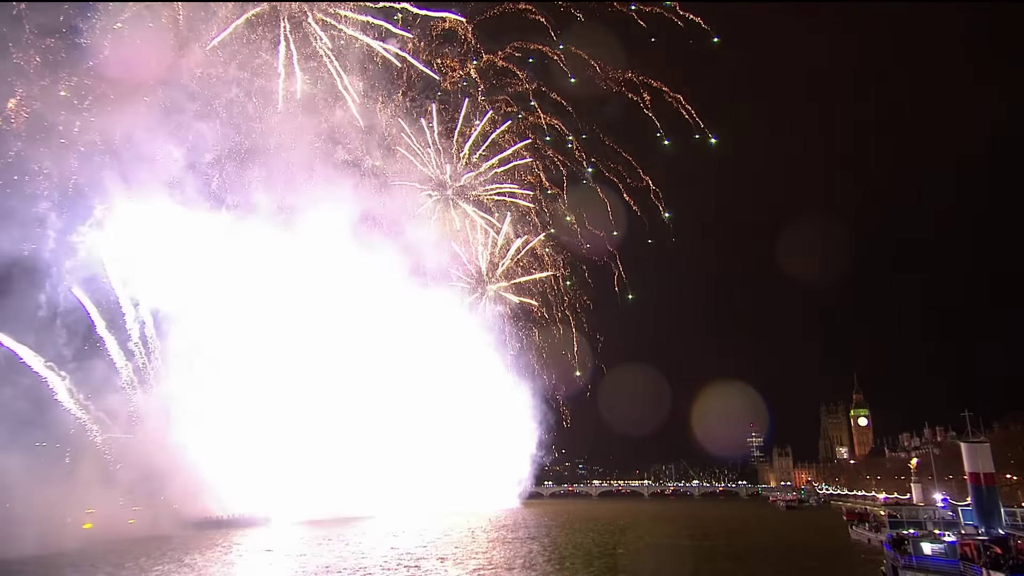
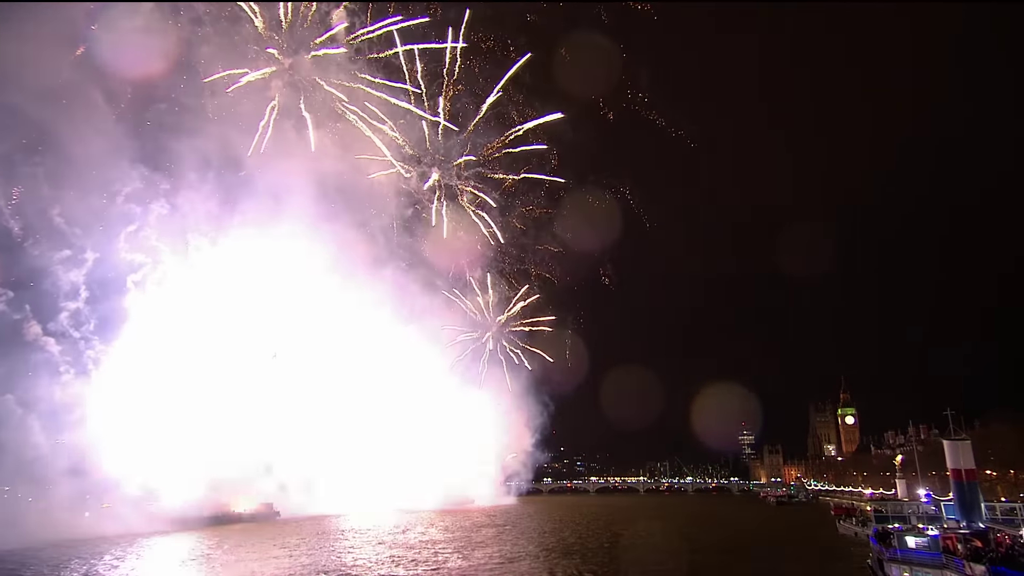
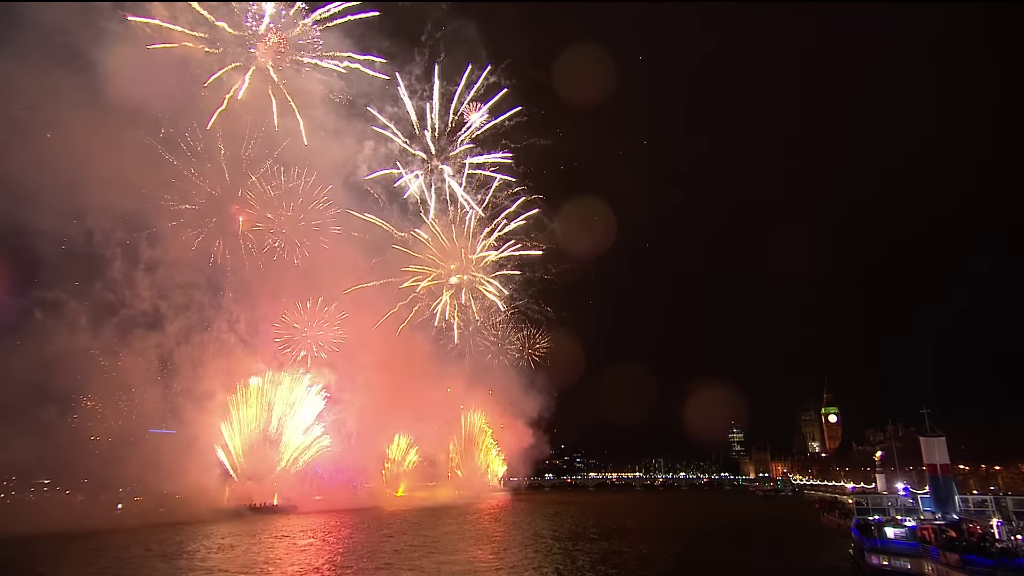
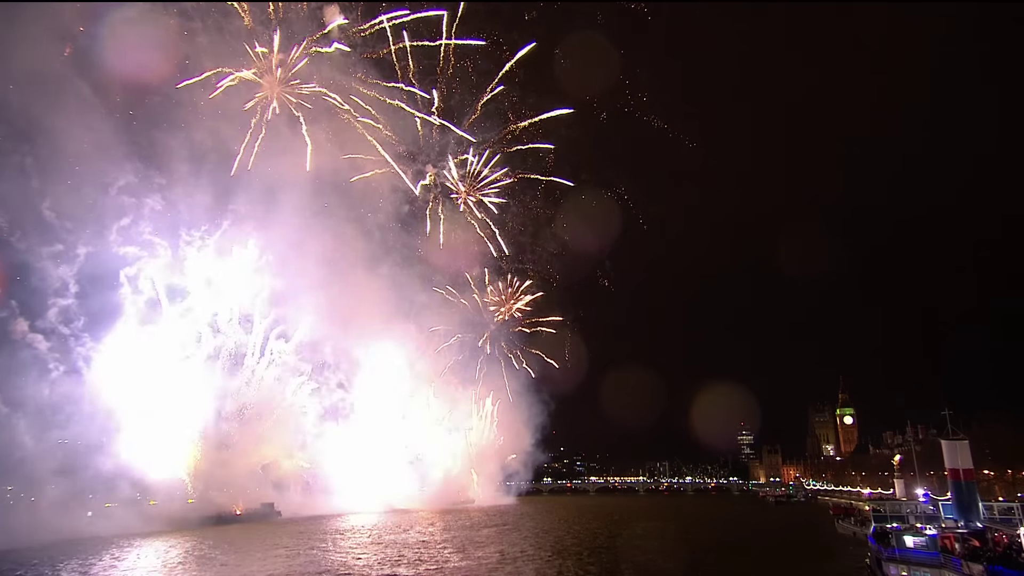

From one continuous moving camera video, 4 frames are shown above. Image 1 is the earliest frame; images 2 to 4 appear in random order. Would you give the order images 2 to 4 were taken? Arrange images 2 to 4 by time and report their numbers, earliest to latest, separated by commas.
2, 4, 3
